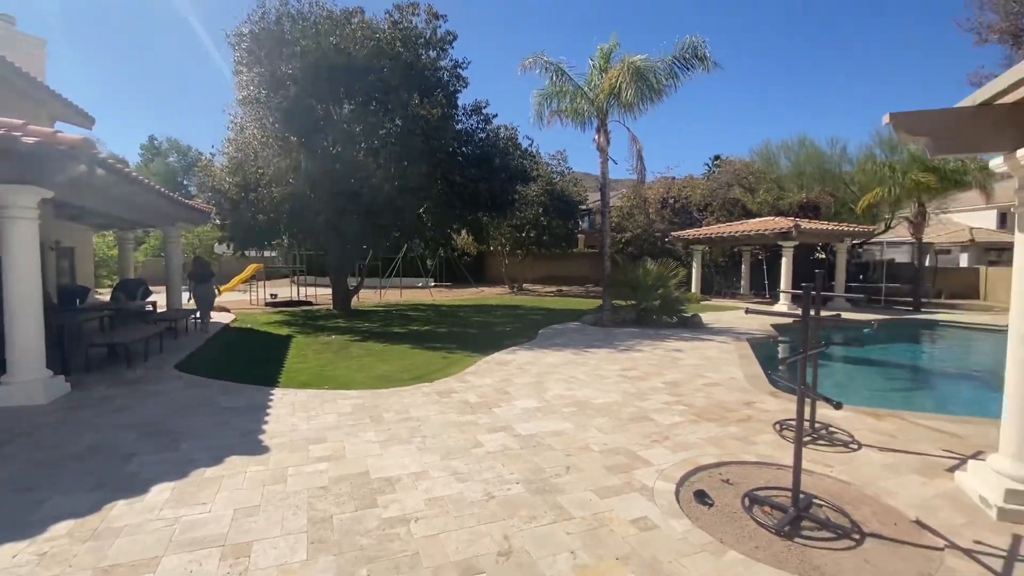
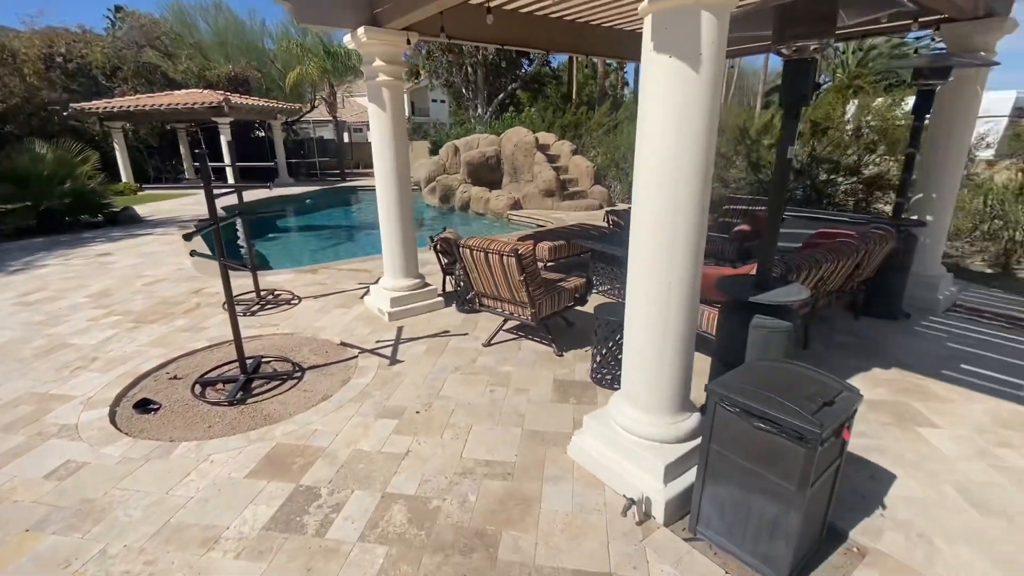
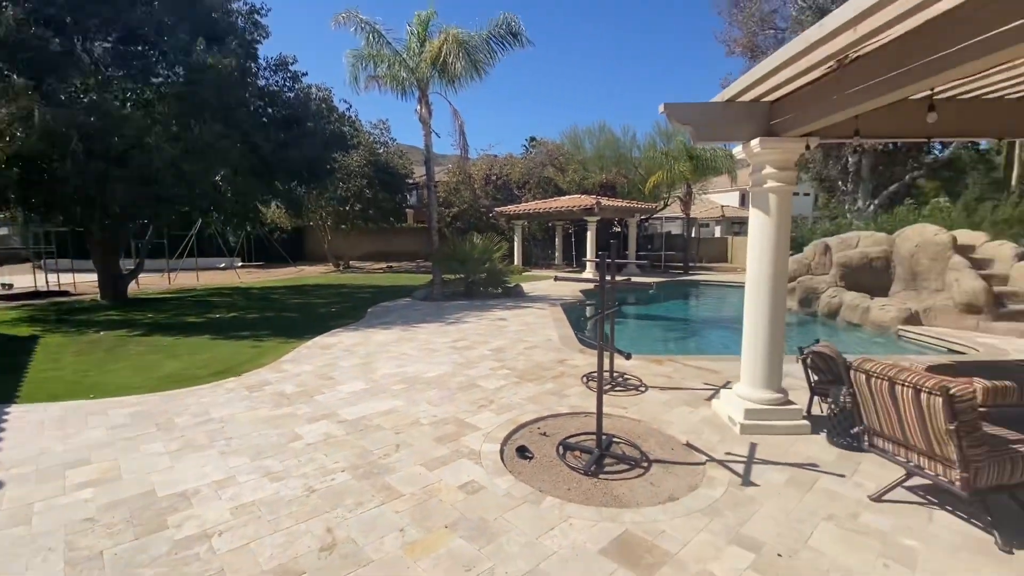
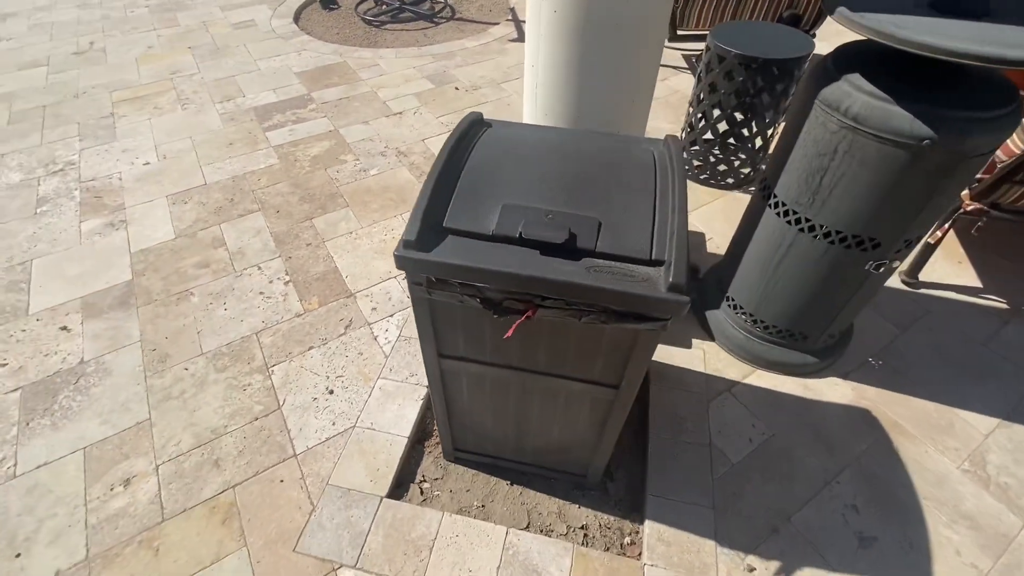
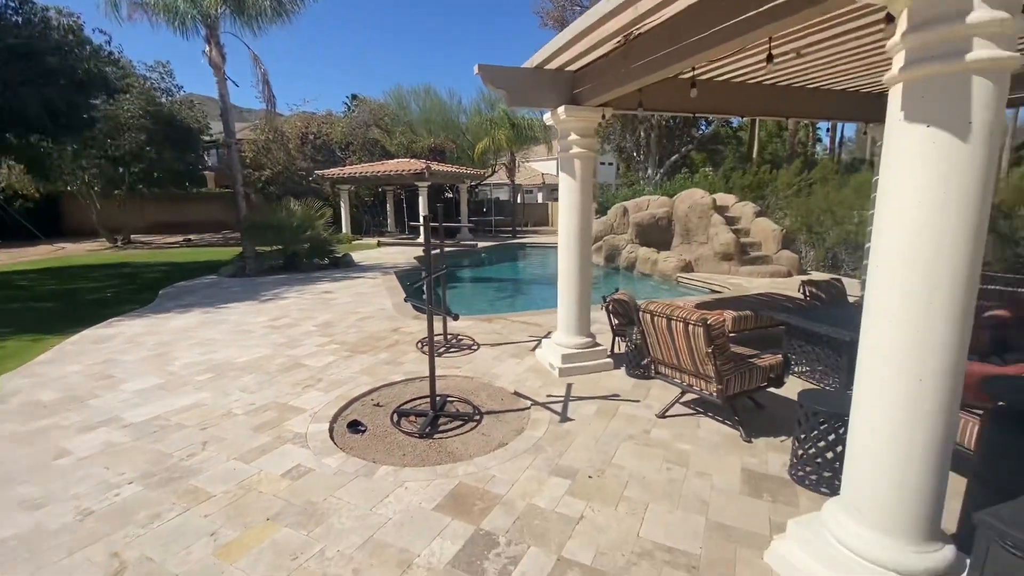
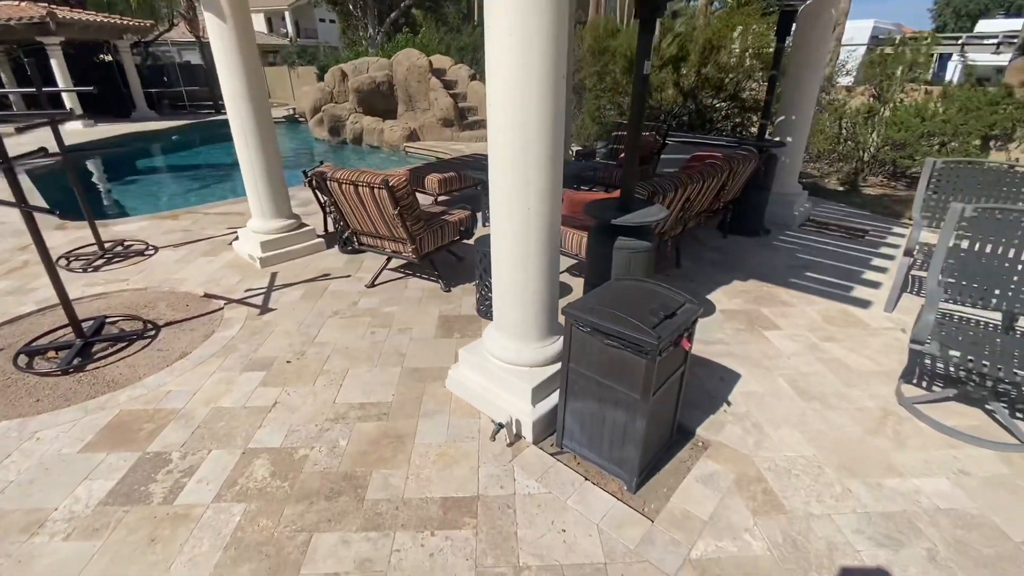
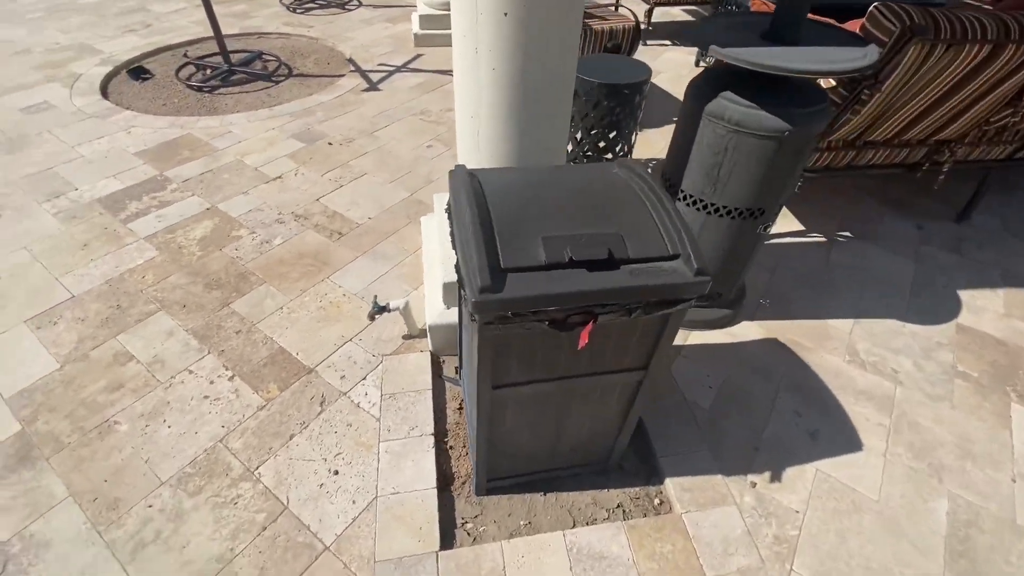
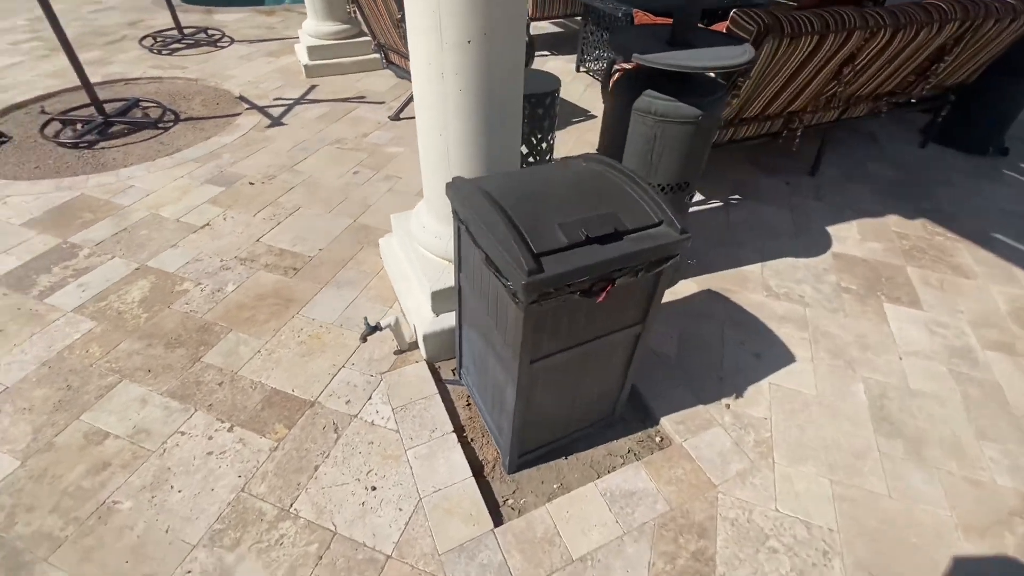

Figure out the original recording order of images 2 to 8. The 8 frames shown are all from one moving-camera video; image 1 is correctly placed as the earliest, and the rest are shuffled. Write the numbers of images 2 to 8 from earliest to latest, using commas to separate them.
3, 5, 2, 6, 8, 7, 4
